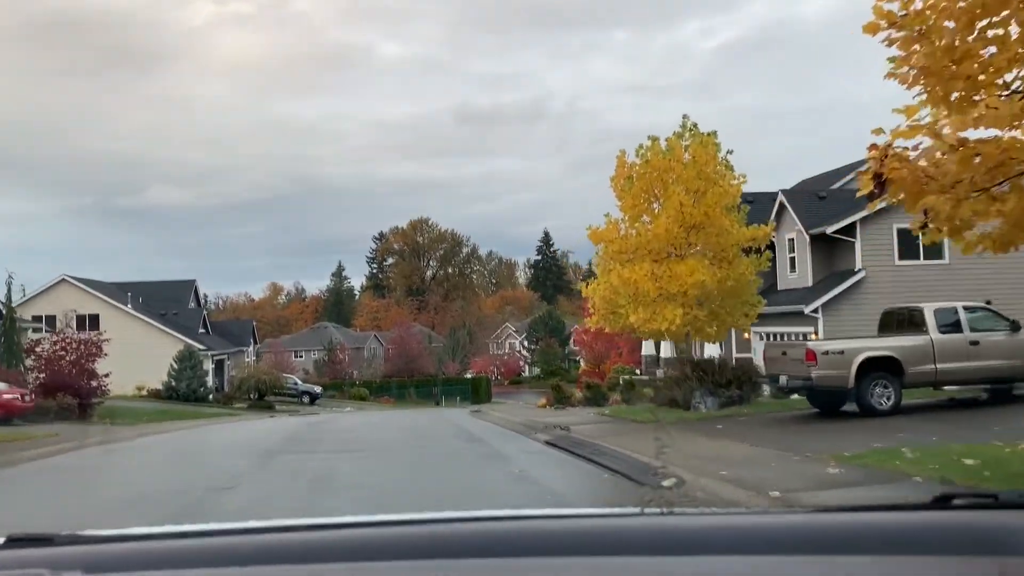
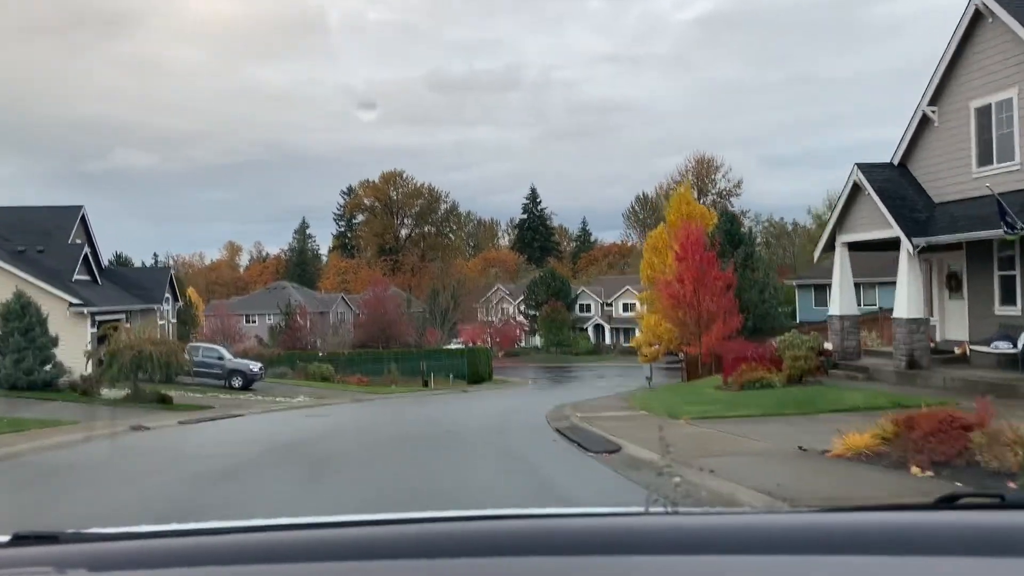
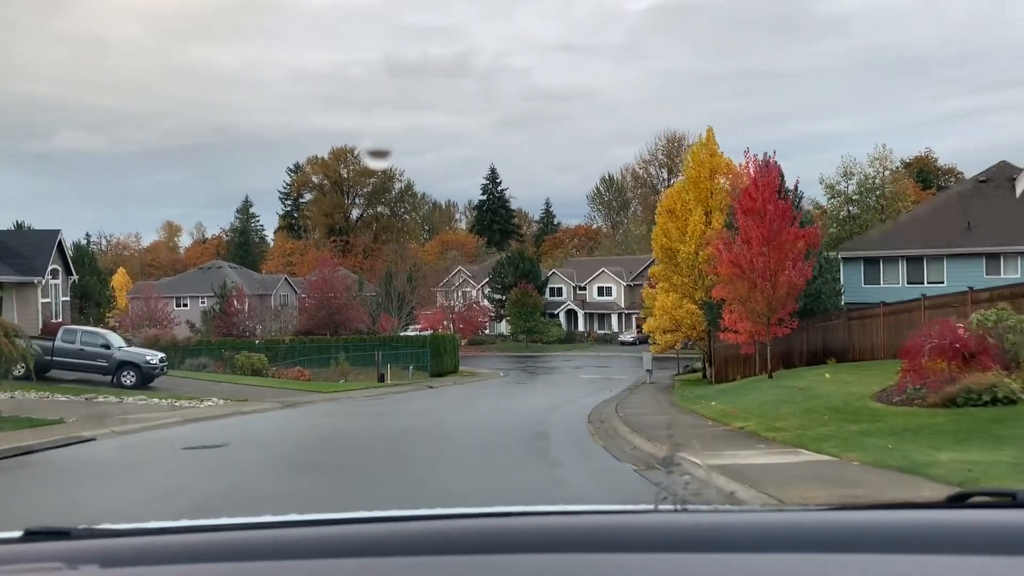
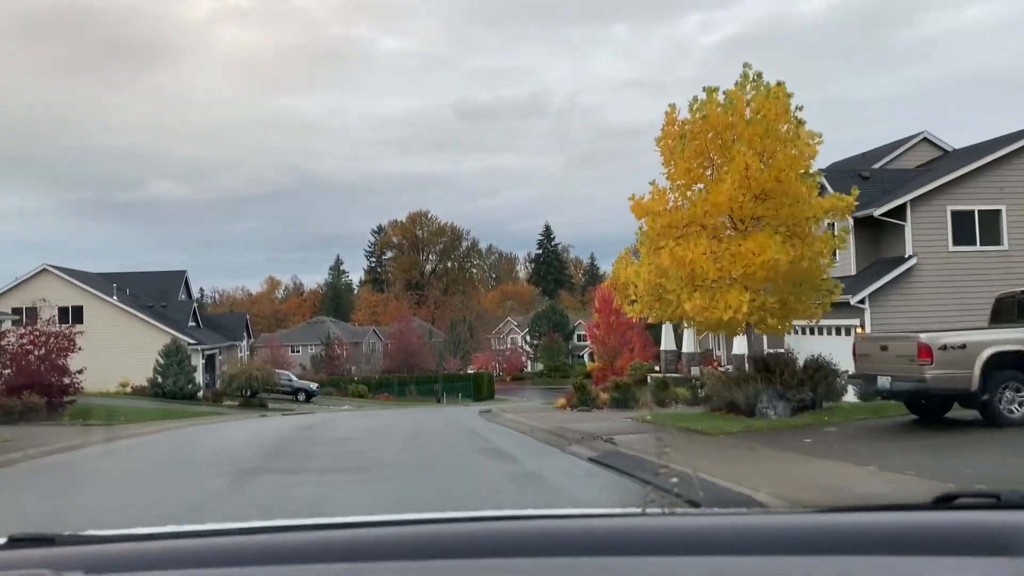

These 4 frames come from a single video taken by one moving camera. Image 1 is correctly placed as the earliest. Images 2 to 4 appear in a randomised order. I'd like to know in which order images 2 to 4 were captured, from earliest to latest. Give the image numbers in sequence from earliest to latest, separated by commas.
4, 2, 3
